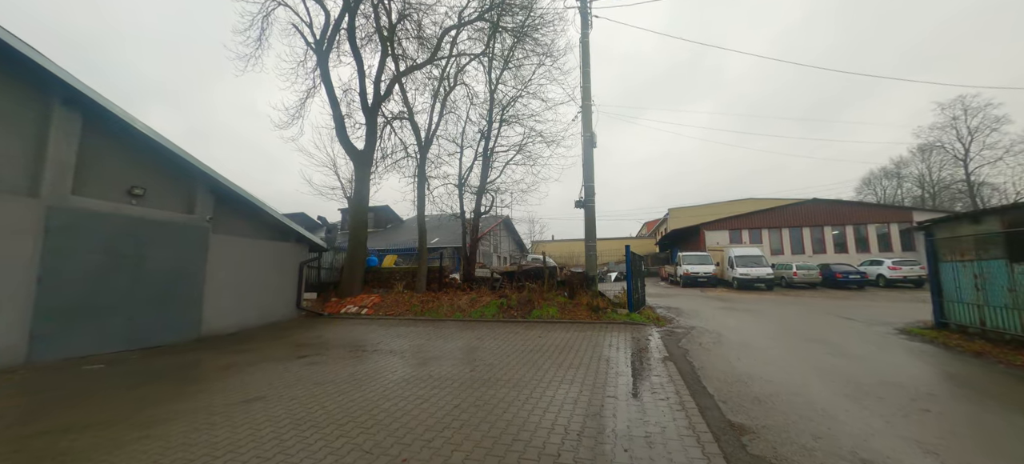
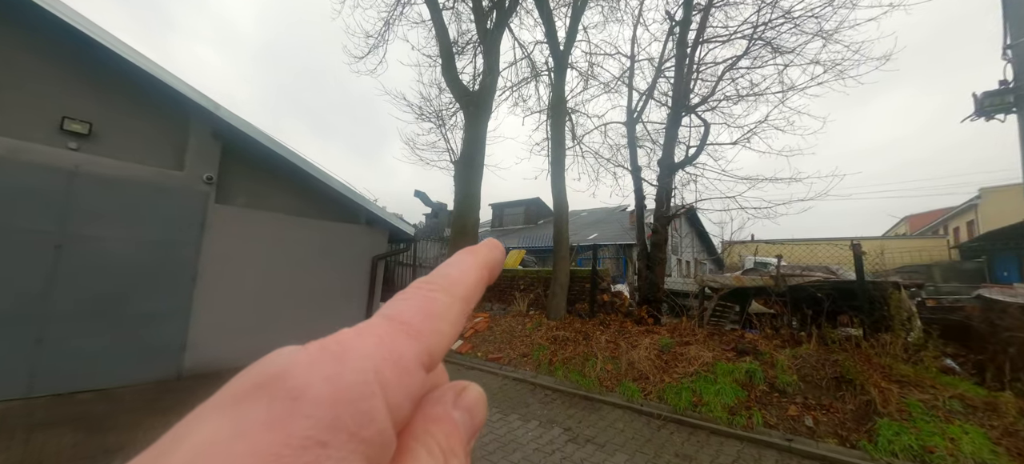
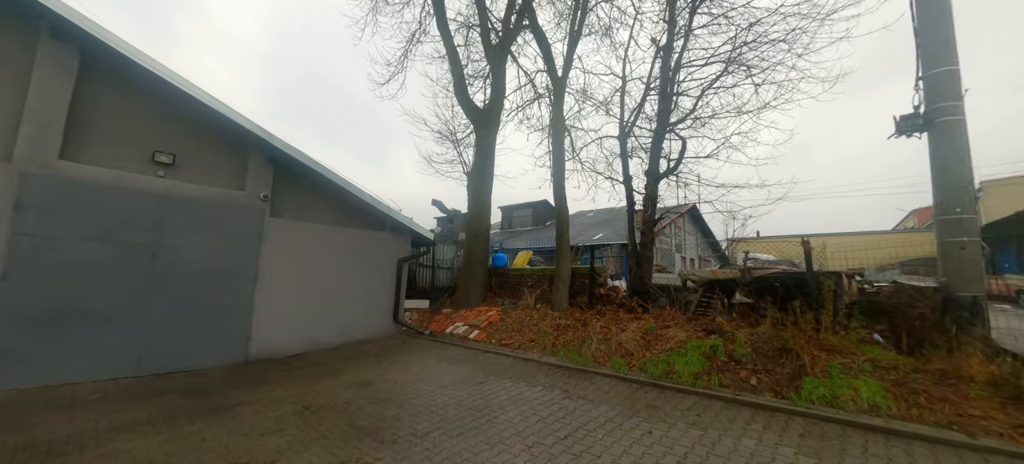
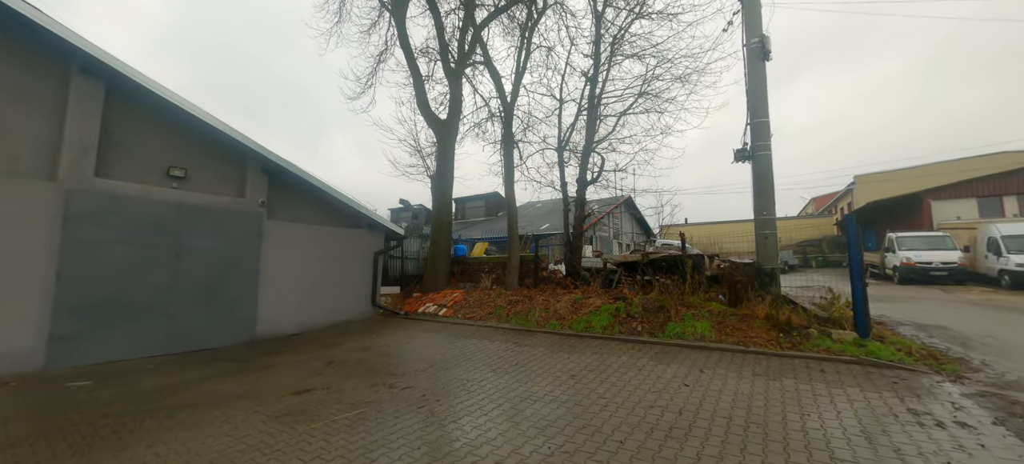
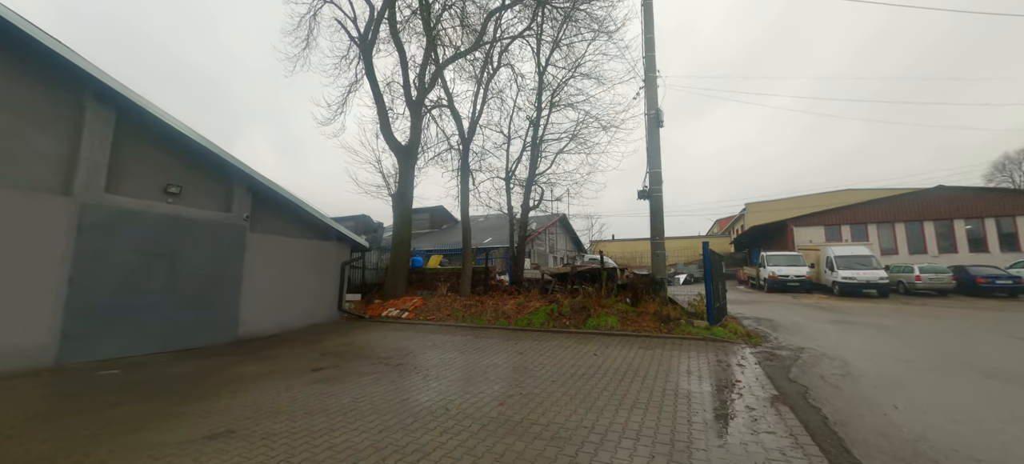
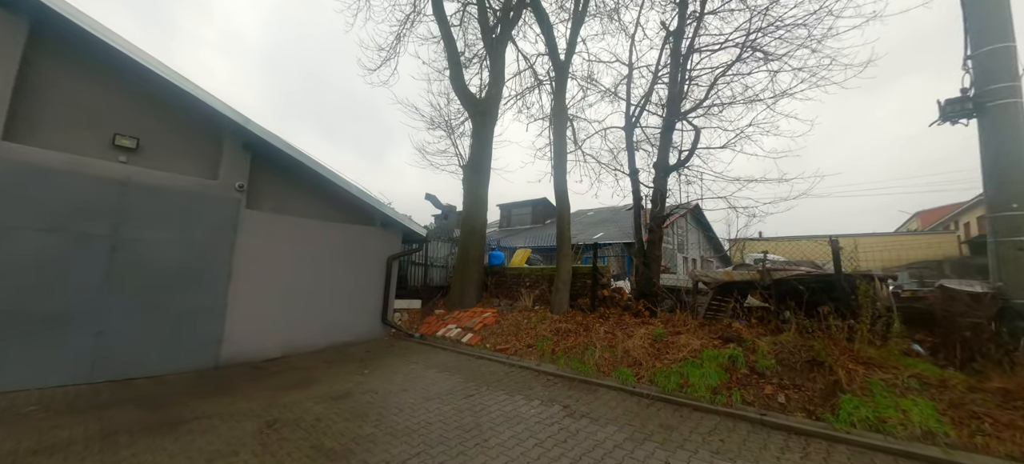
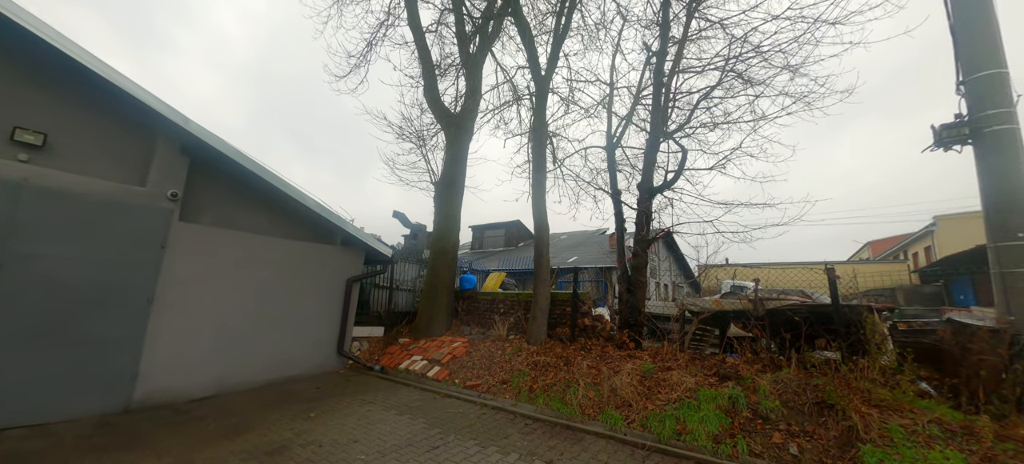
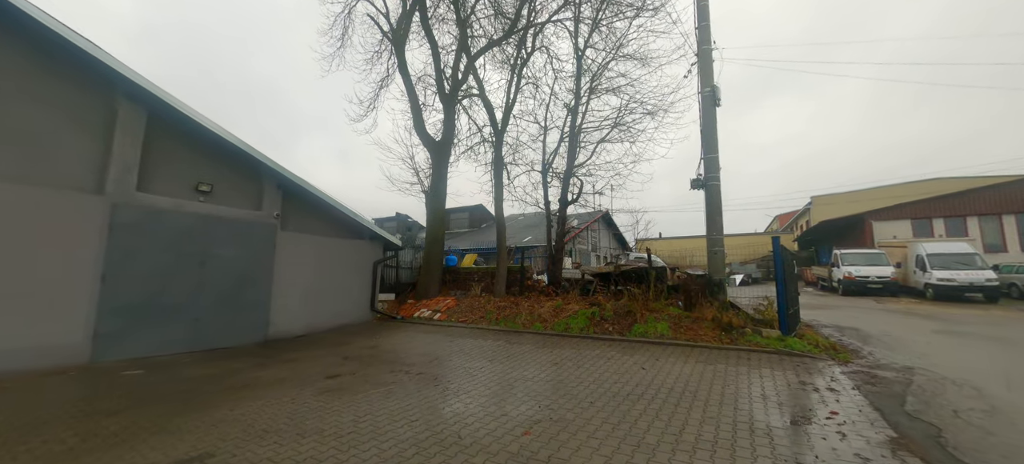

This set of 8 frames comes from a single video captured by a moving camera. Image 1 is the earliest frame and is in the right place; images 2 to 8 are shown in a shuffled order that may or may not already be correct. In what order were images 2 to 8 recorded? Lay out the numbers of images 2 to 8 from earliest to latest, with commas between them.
5, 8, 4, 3, 6, 2, 7
